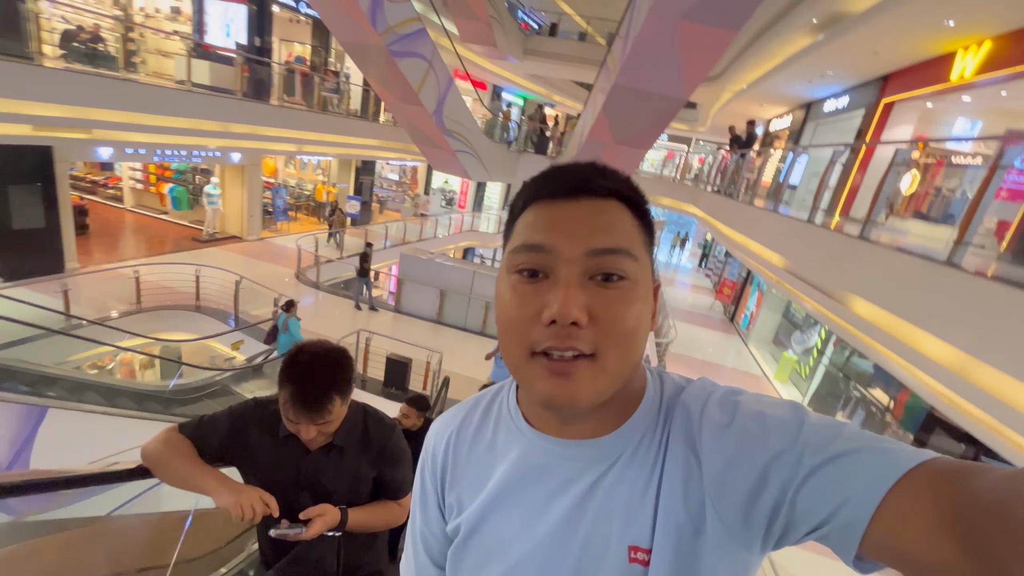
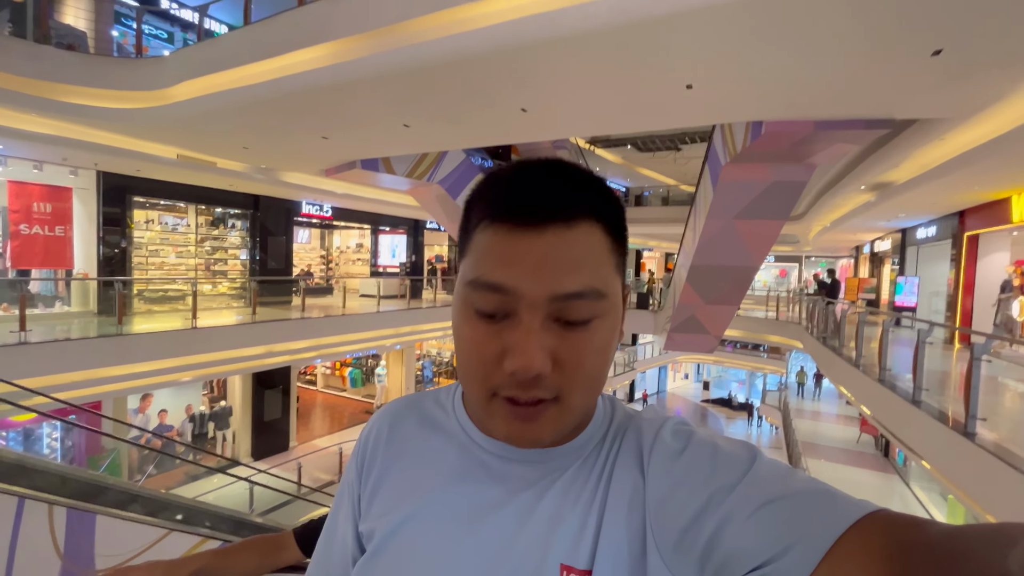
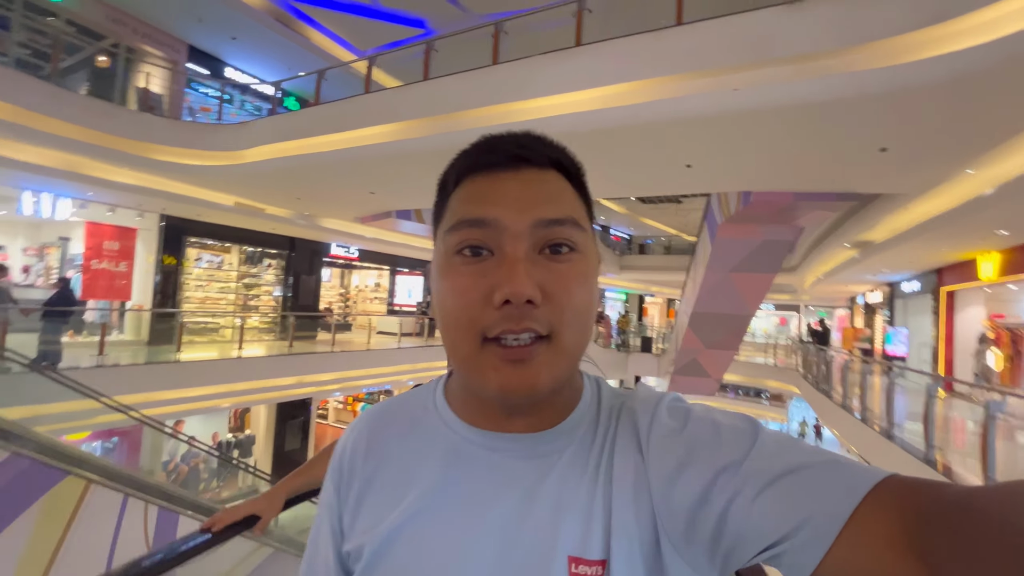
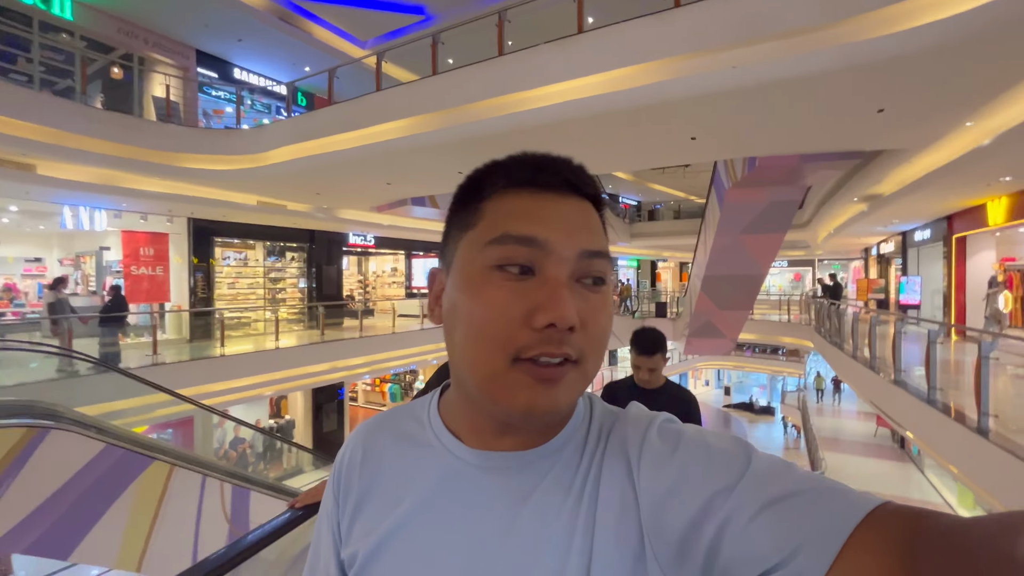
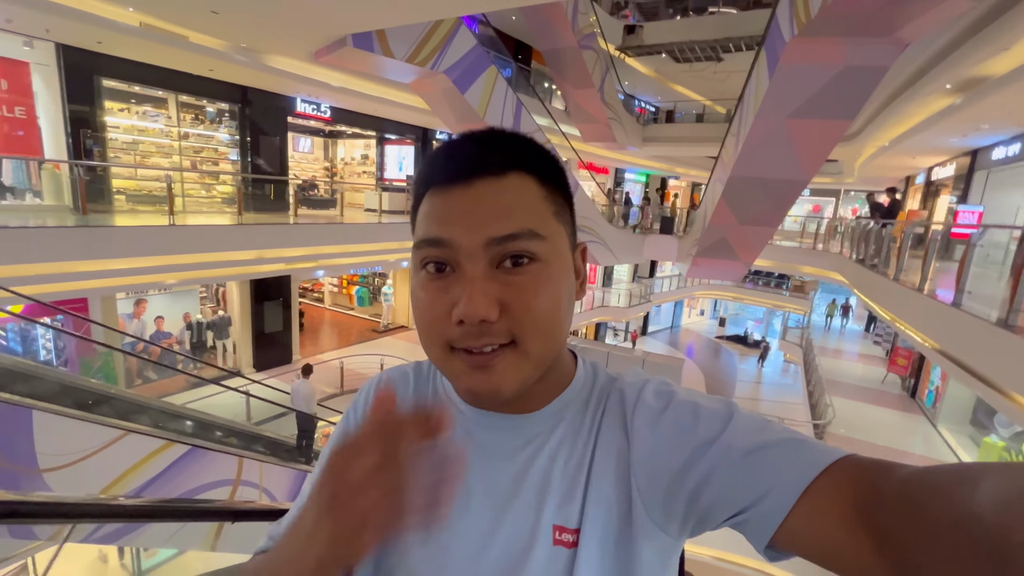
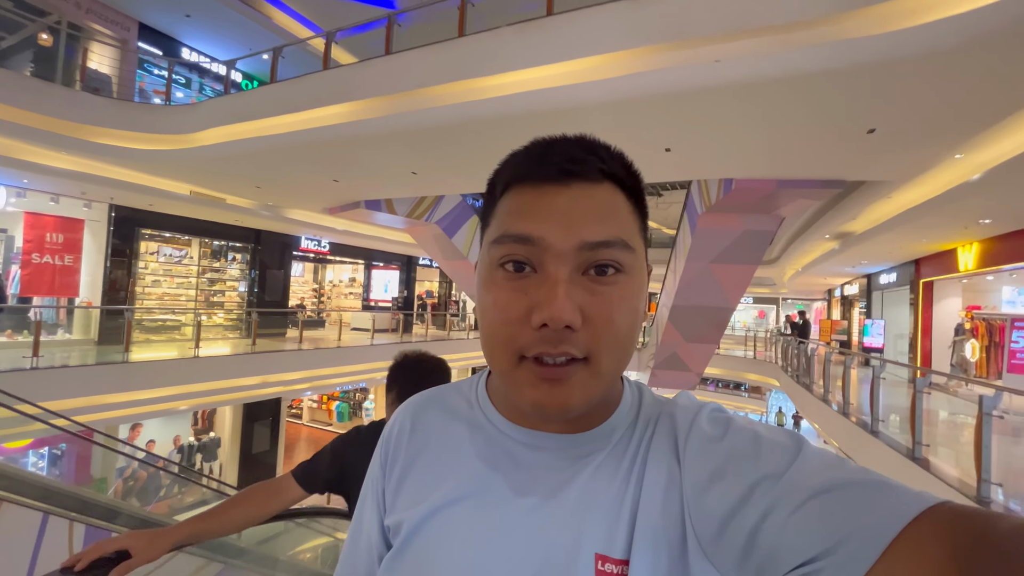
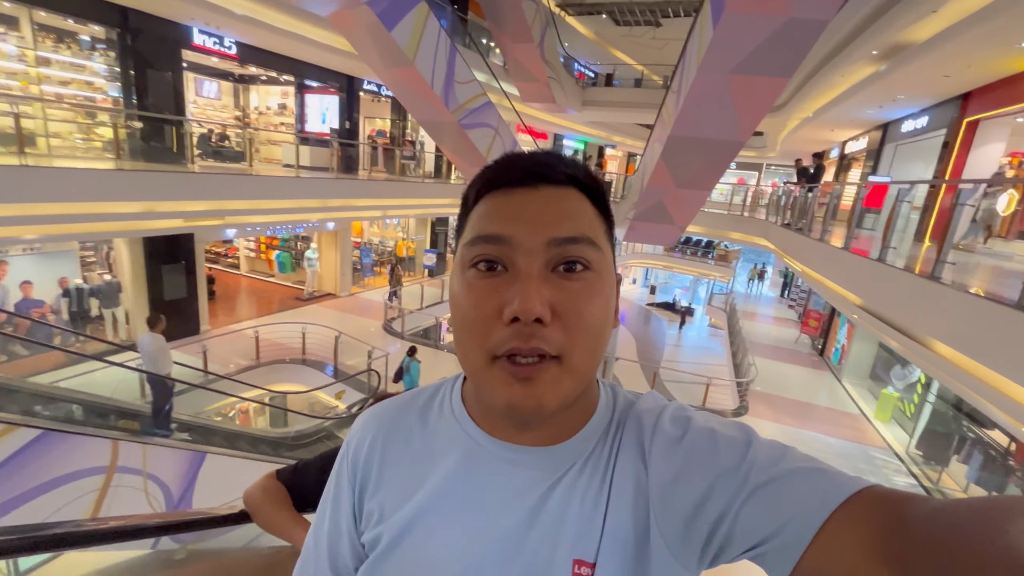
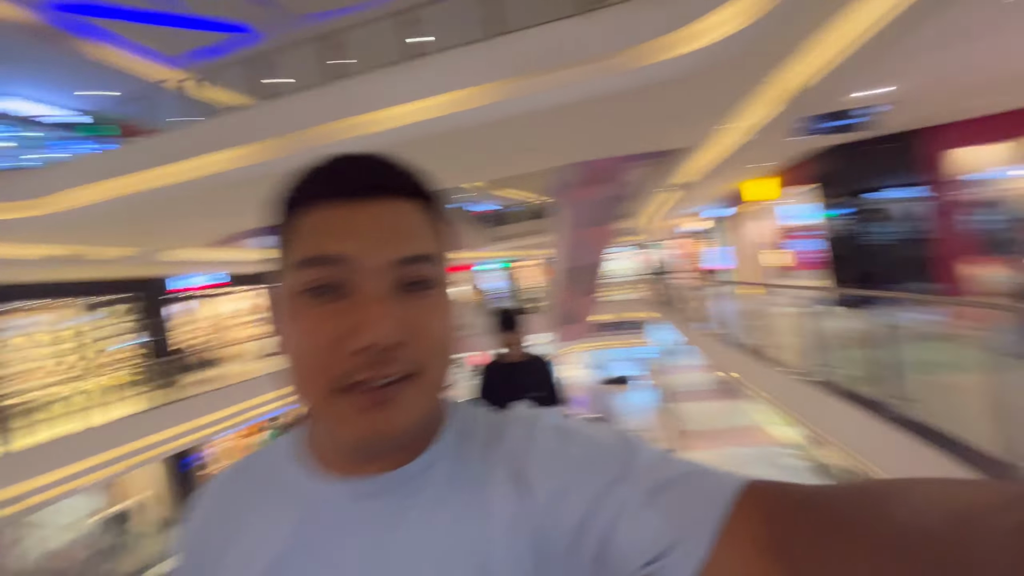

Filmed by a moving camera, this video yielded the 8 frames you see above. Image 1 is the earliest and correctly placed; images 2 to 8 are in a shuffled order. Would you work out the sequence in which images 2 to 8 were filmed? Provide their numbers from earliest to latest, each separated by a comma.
7, 5, 2, 6, 3, 4, 8
